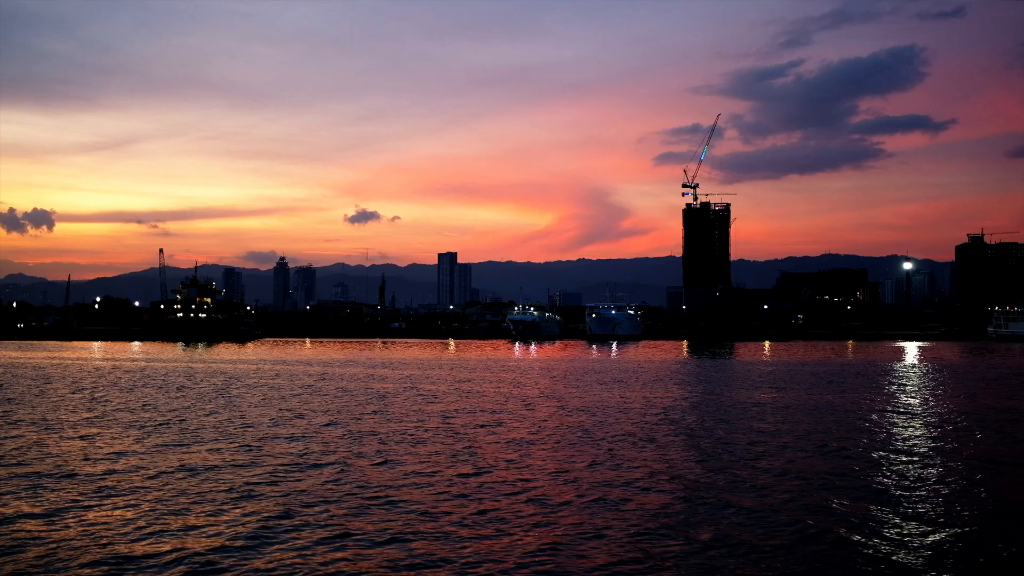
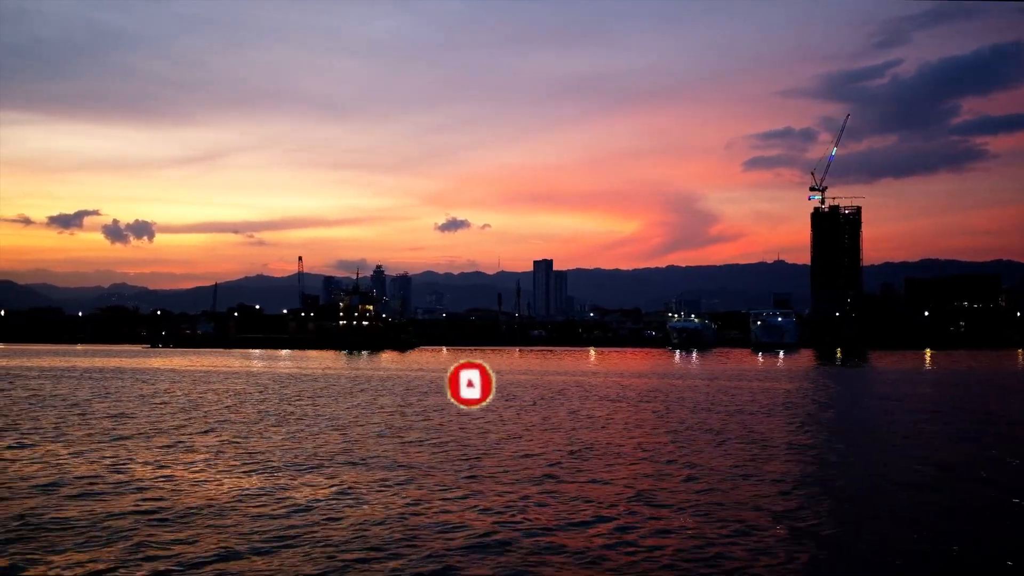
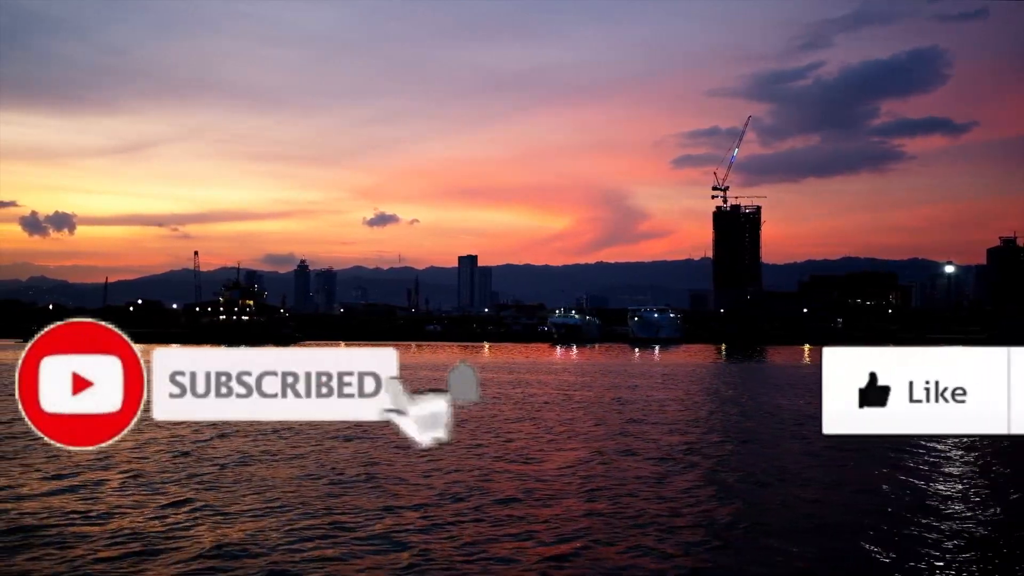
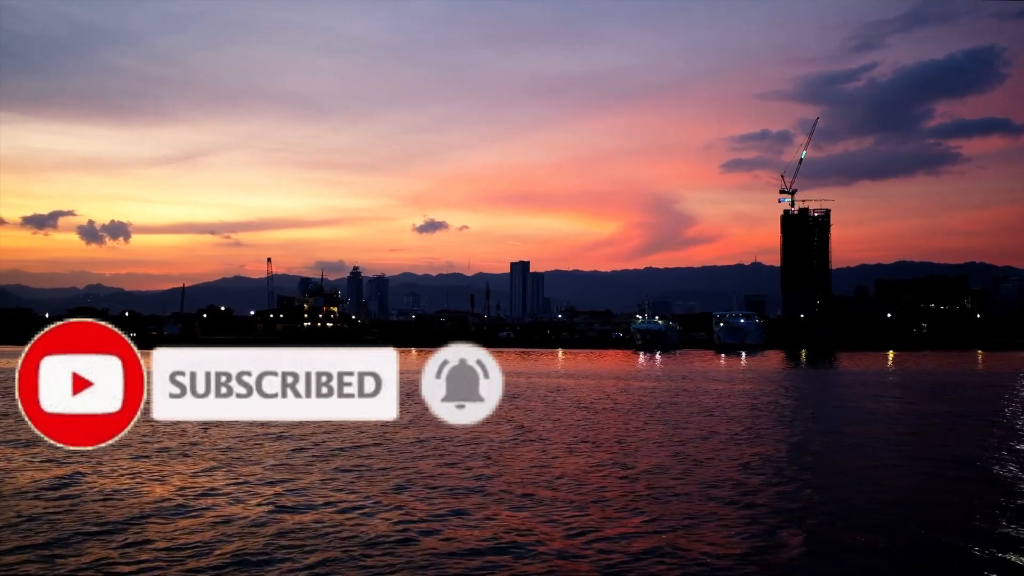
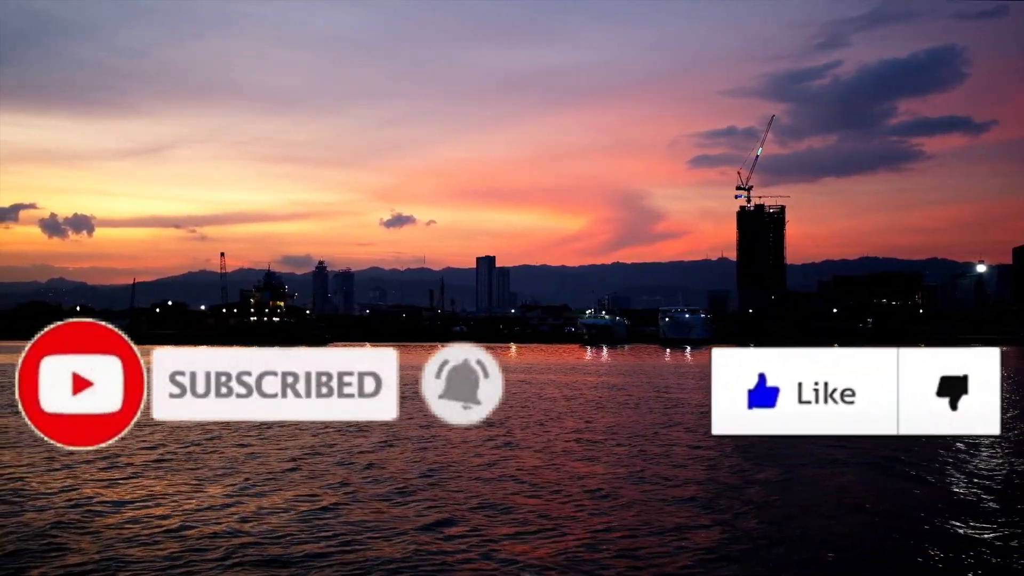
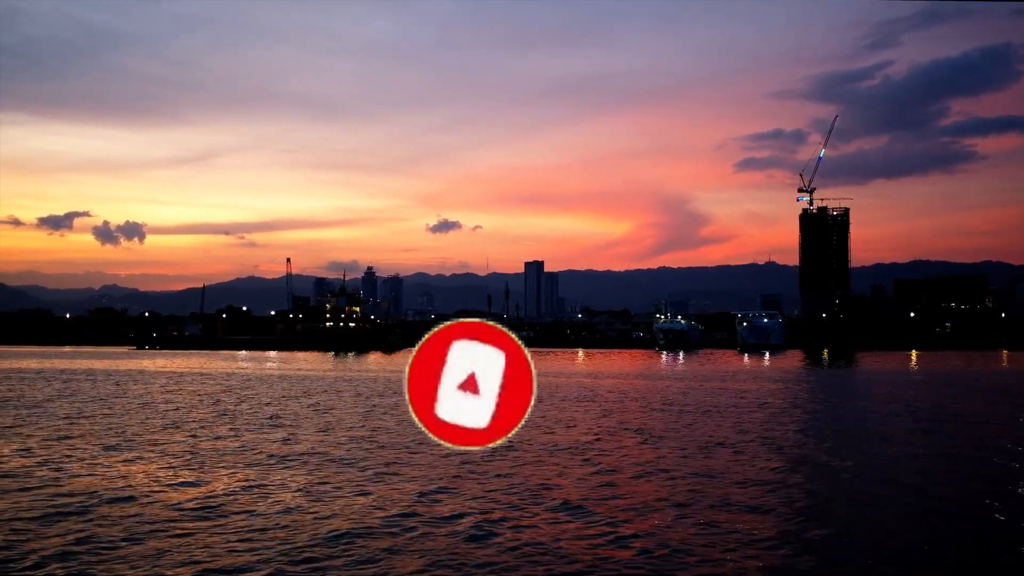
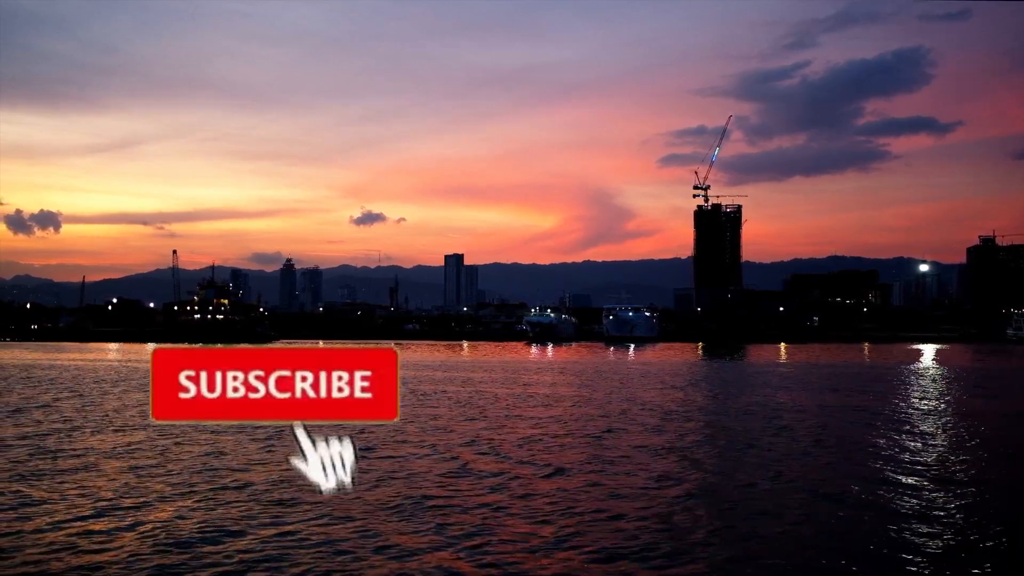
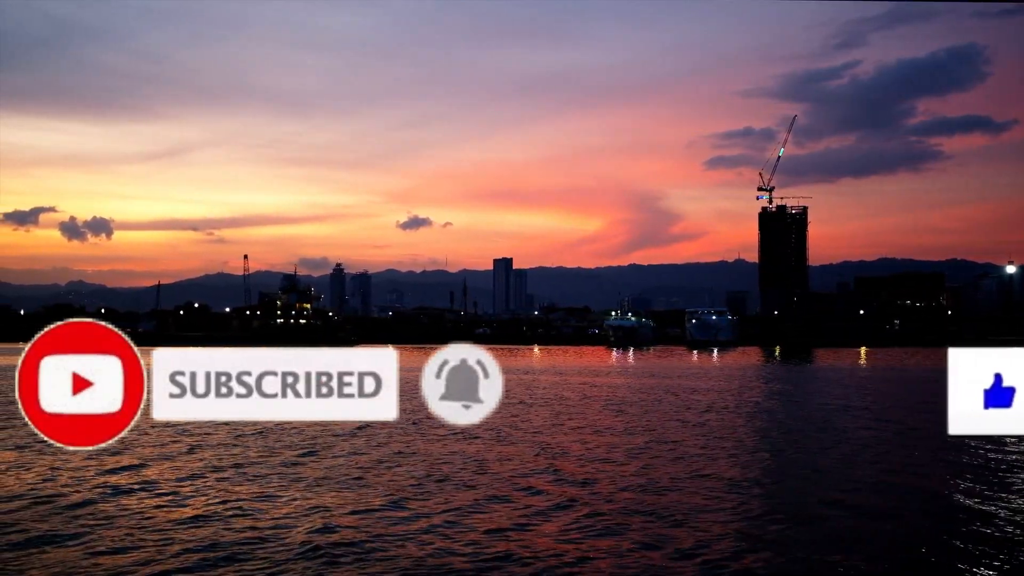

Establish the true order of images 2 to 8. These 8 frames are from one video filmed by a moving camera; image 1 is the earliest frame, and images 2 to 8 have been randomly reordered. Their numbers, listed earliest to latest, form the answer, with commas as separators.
7, 3, 5, 8, 4, 6, 2
